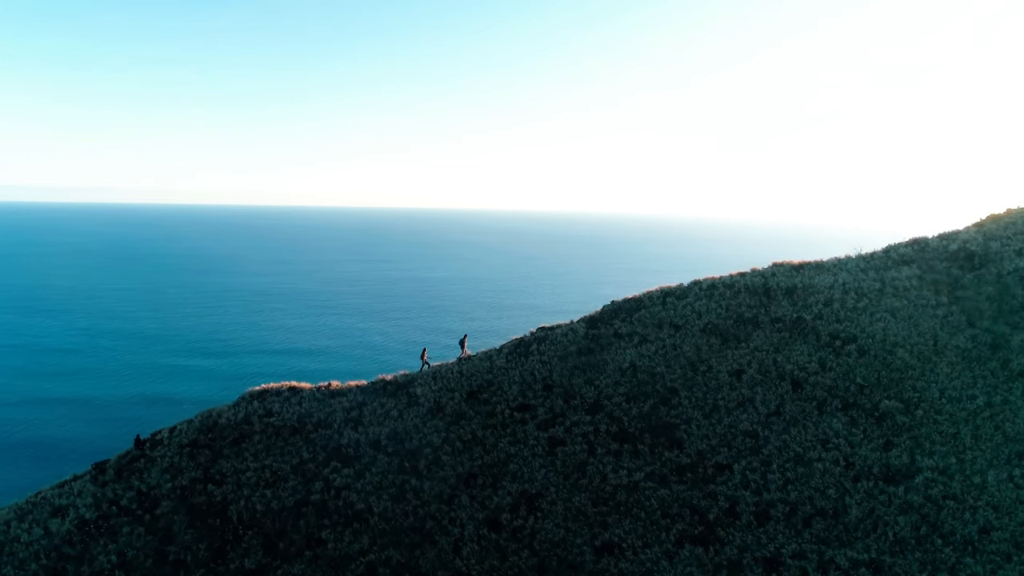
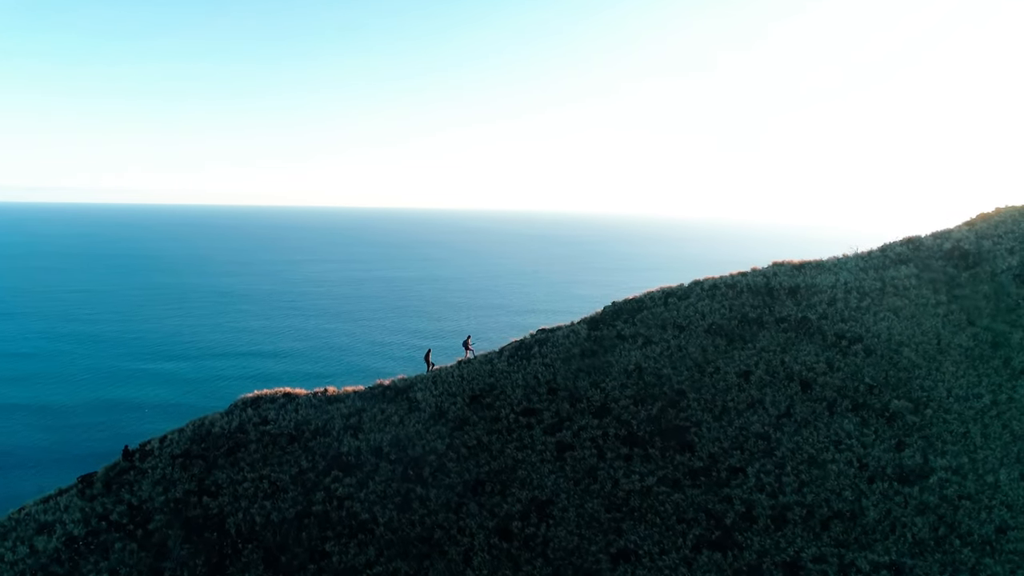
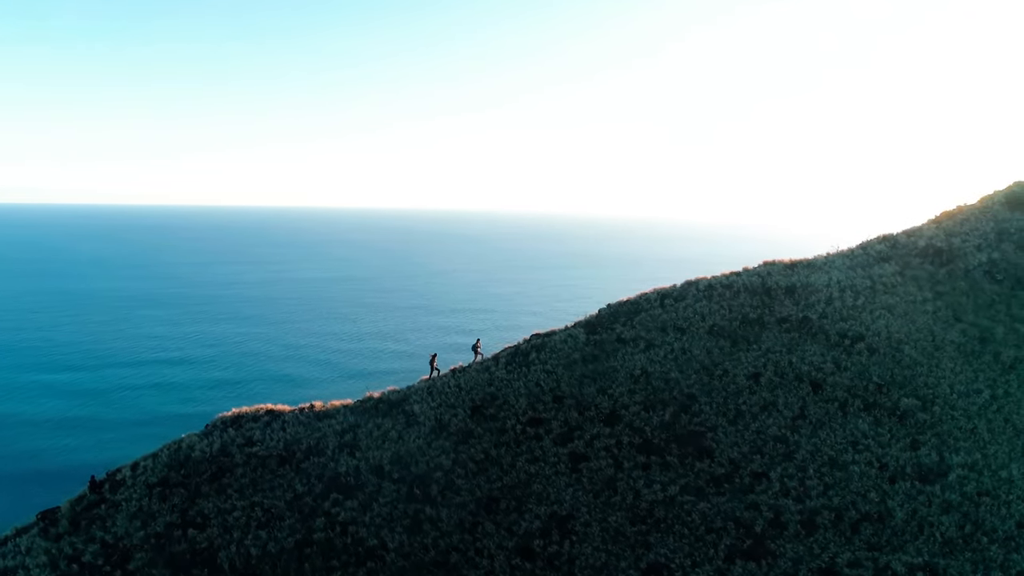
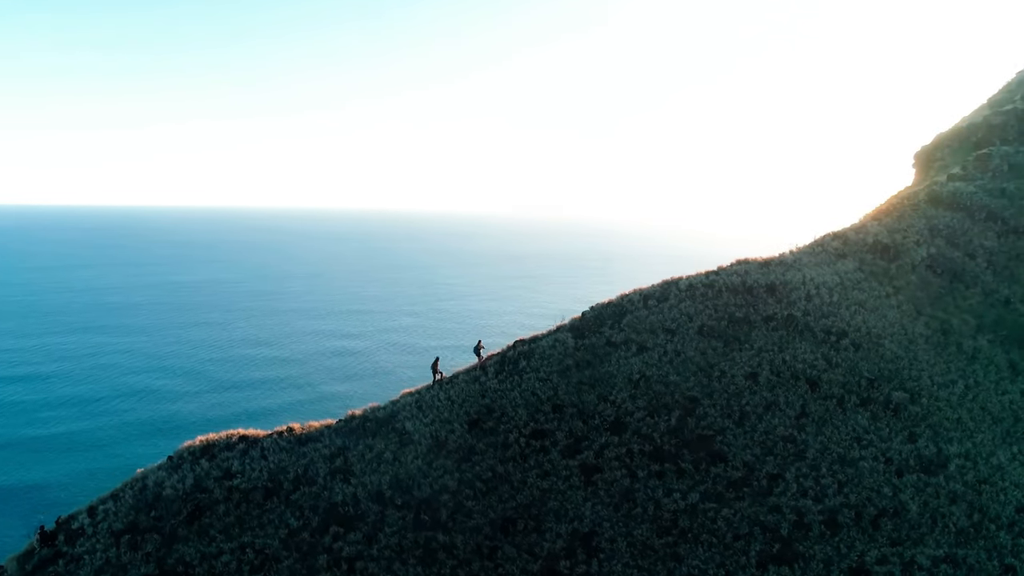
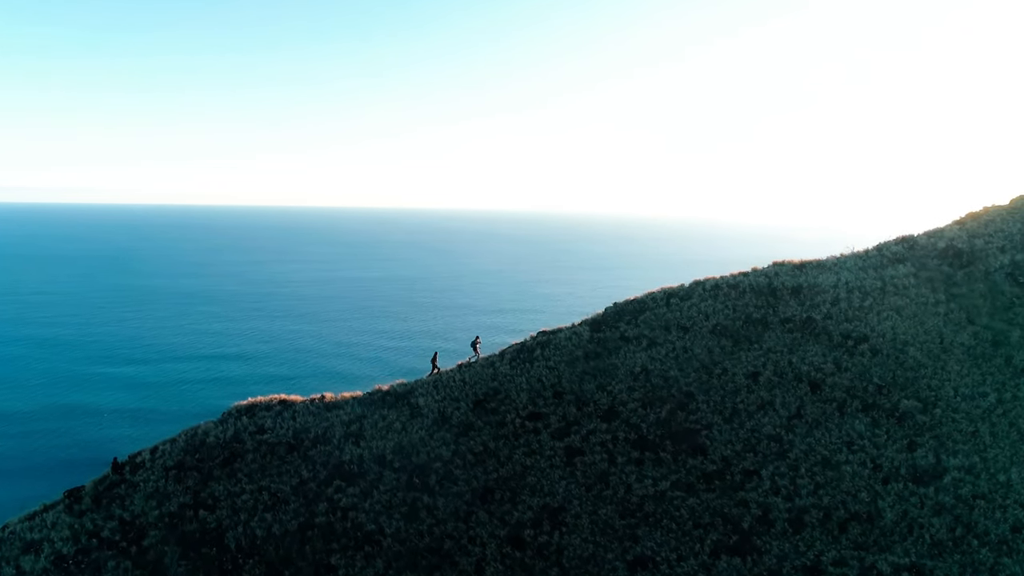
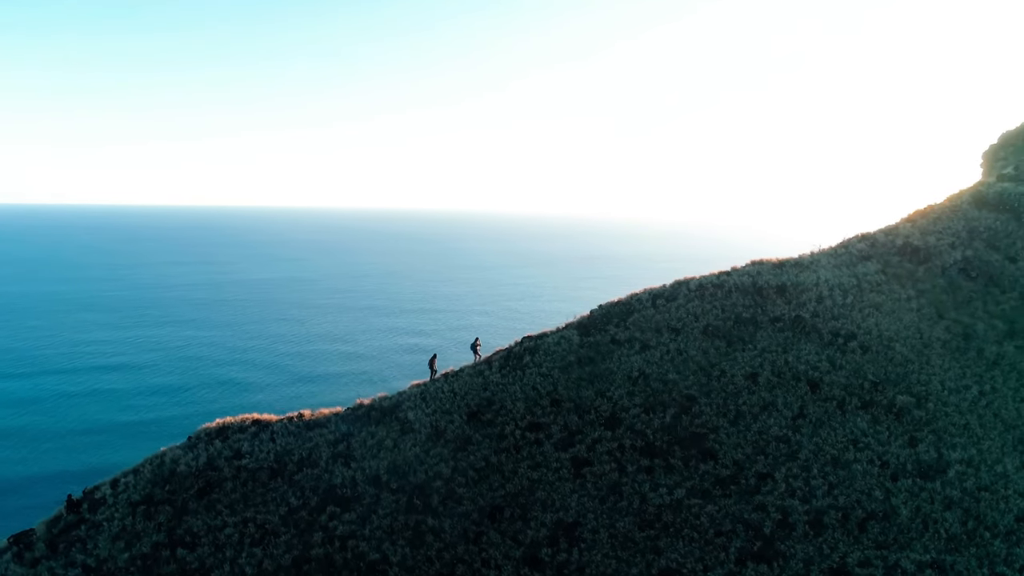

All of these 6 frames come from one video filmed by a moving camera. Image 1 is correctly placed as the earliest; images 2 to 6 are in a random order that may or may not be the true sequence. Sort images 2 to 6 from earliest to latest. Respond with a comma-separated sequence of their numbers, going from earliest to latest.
2, 5, 3, 6, 4
